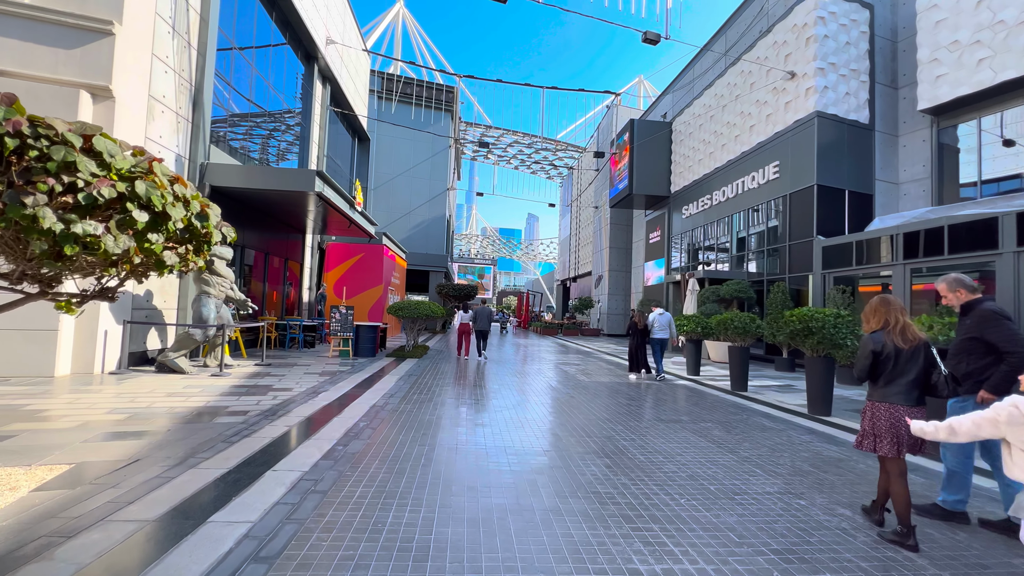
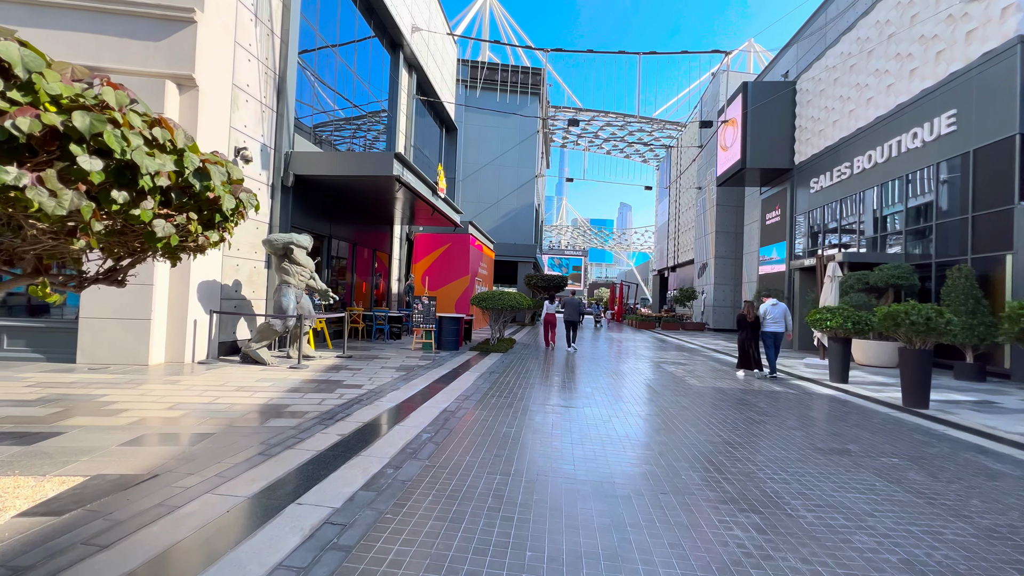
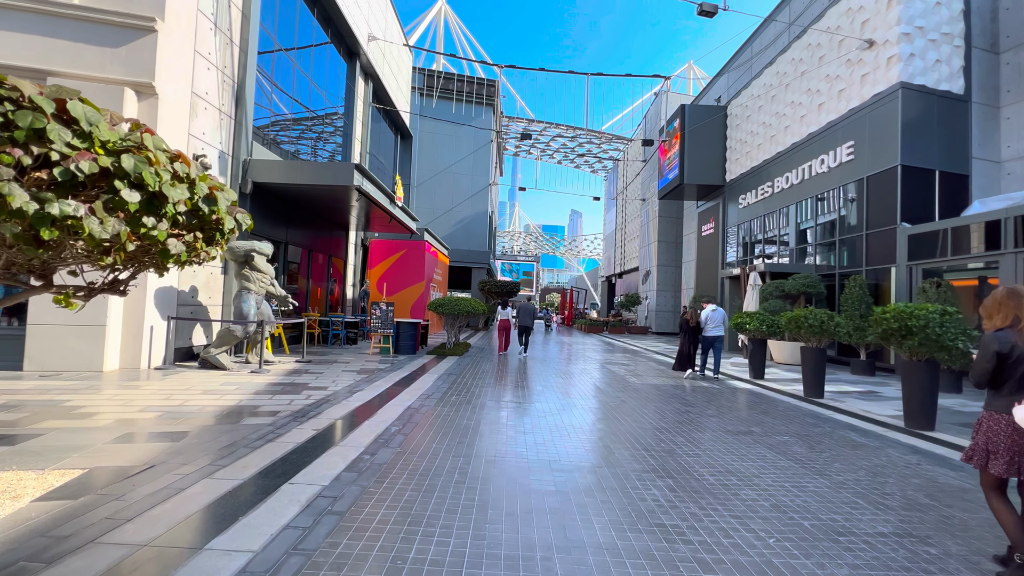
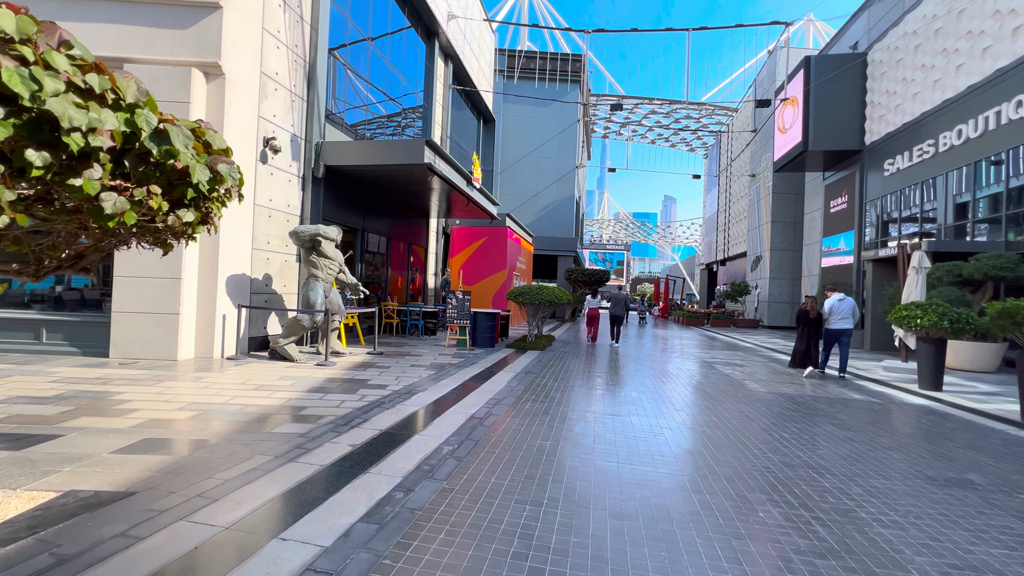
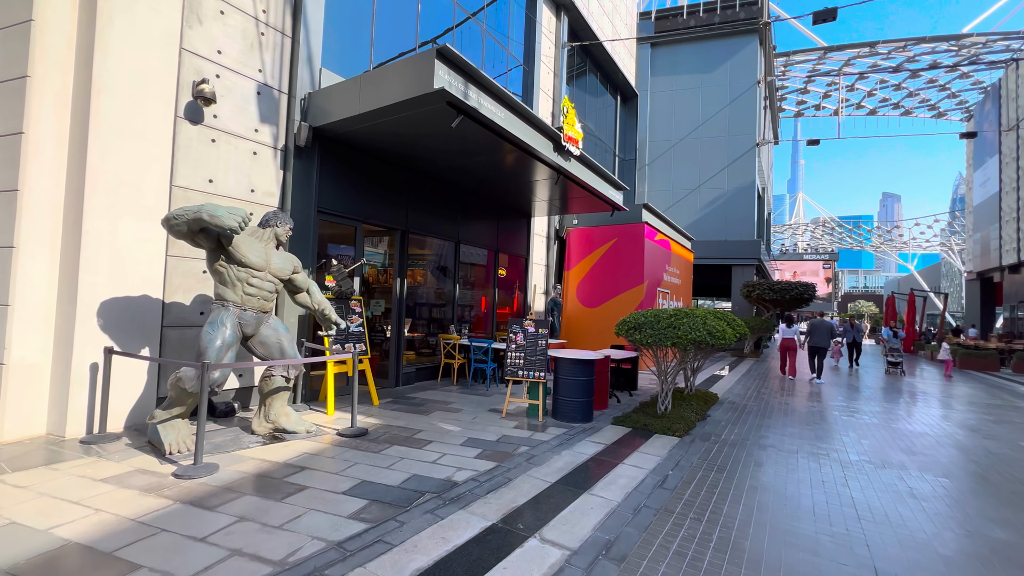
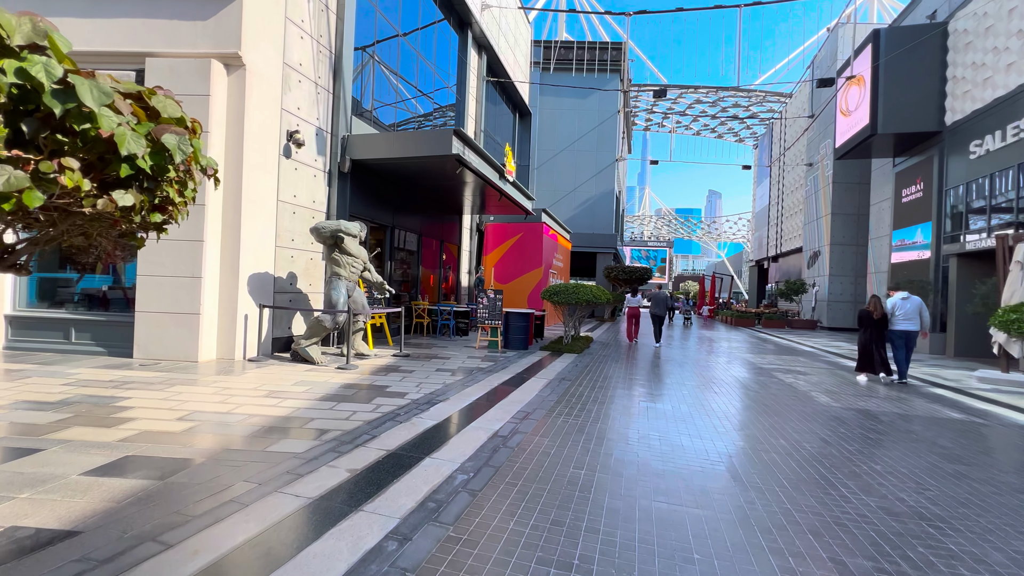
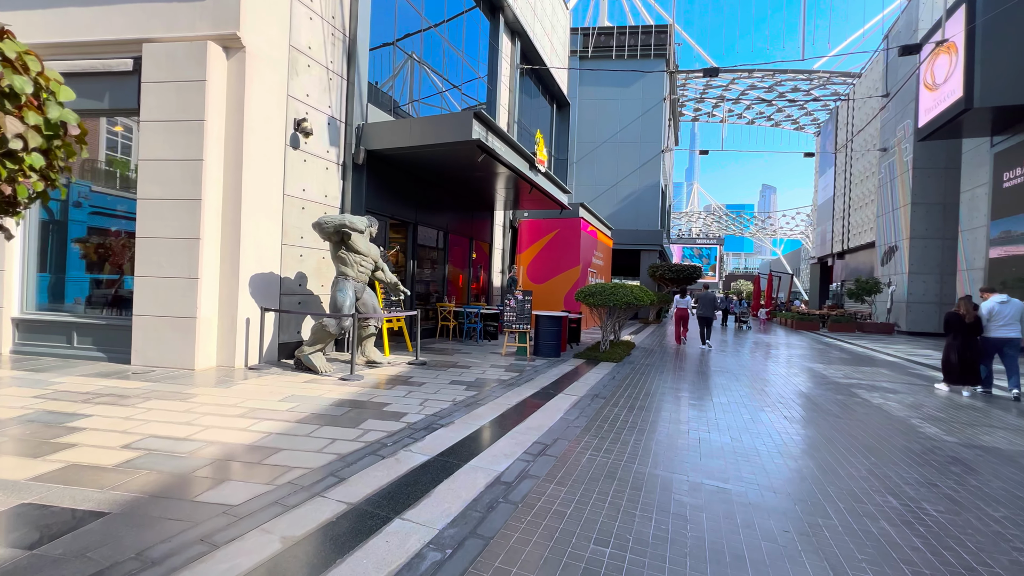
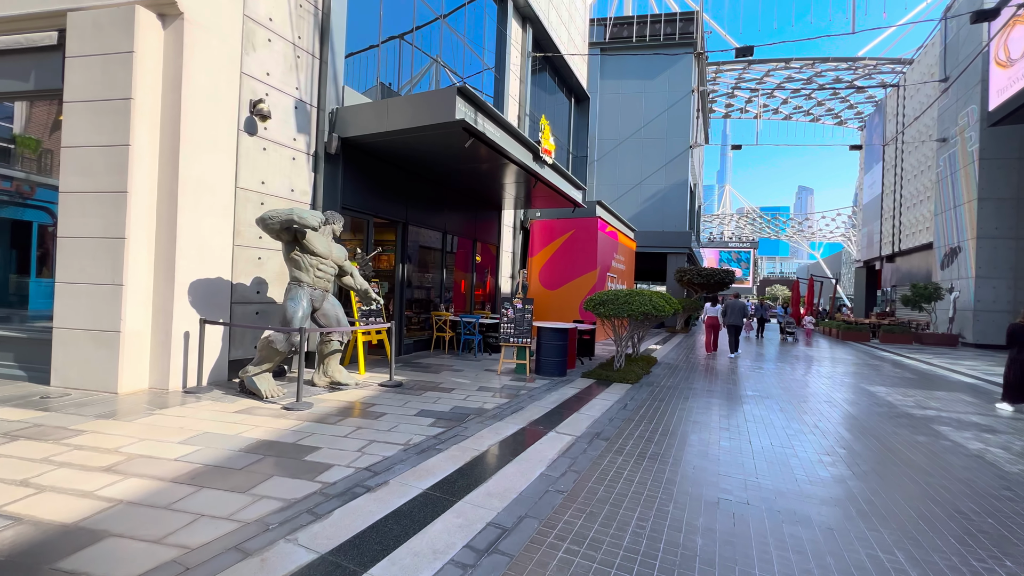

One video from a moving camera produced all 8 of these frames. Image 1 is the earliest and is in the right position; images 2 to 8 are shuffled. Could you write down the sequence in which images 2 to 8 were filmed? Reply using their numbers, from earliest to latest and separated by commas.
3, 2, 4, 6, 7, 8, 5
